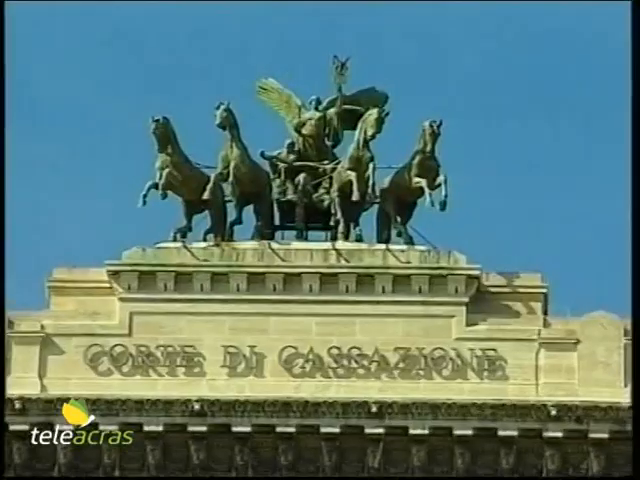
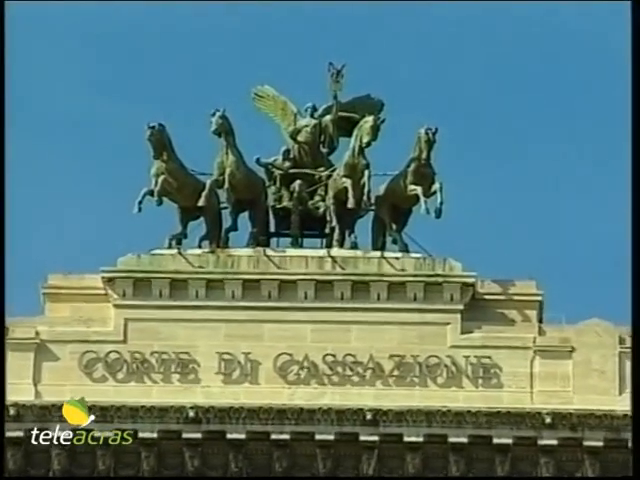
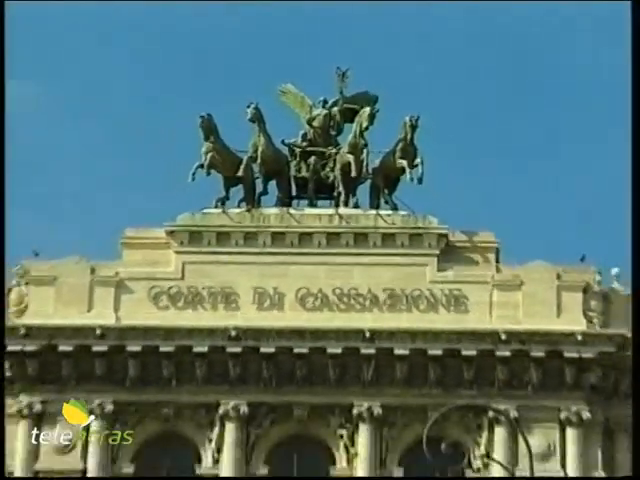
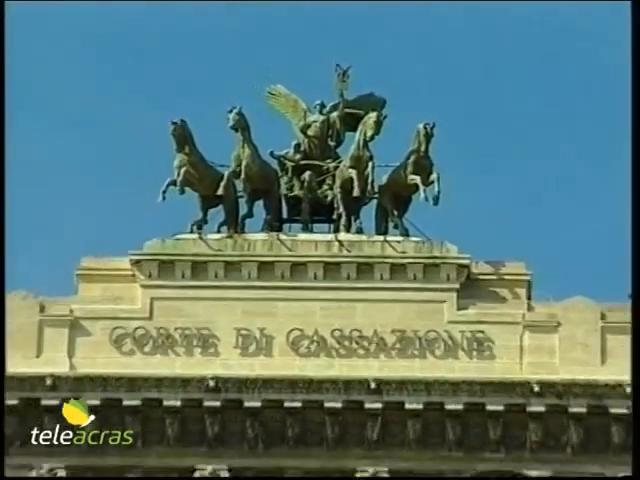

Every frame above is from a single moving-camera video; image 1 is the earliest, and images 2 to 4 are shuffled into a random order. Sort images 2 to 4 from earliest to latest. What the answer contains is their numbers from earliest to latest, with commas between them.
2, 4, 3
